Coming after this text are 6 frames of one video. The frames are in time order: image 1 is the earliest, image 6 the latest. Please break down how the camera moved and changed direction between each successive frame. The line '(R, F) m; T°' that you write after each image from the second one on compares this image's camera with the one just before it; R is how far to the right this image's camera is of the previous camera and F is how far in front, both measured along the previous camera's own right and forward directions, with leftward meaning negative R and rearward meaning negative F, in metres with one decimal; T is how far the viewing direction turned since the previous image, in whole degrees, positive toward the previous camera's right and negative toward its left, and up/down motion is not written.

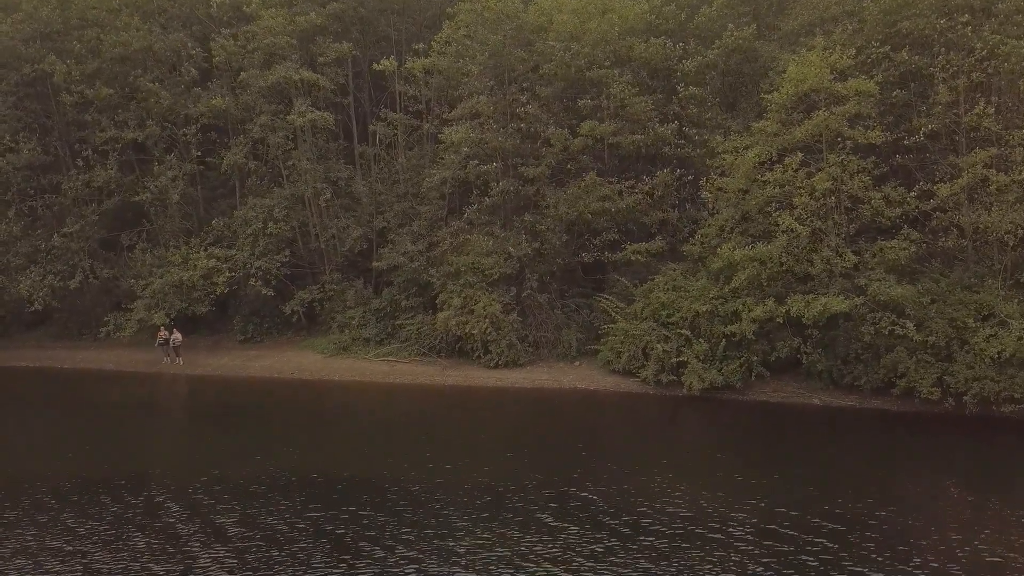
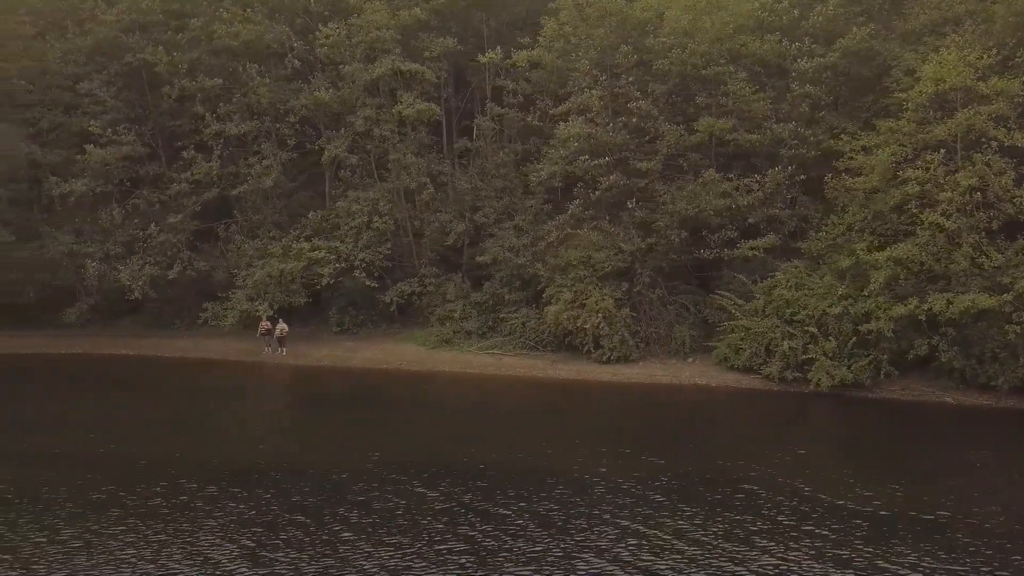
(-2.6, -0.1) m; -1°
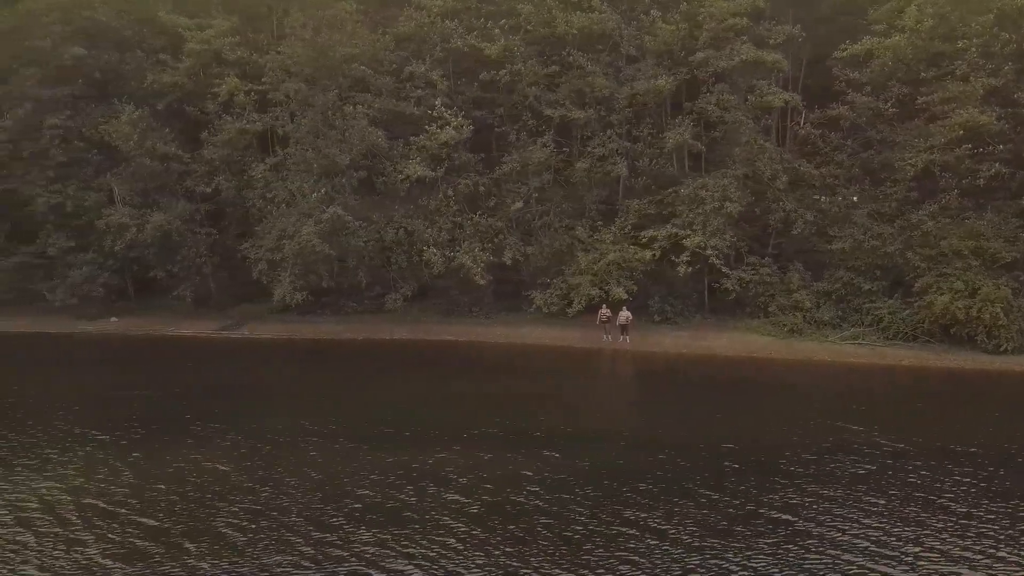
(-9.1, 0.0) m; -1°
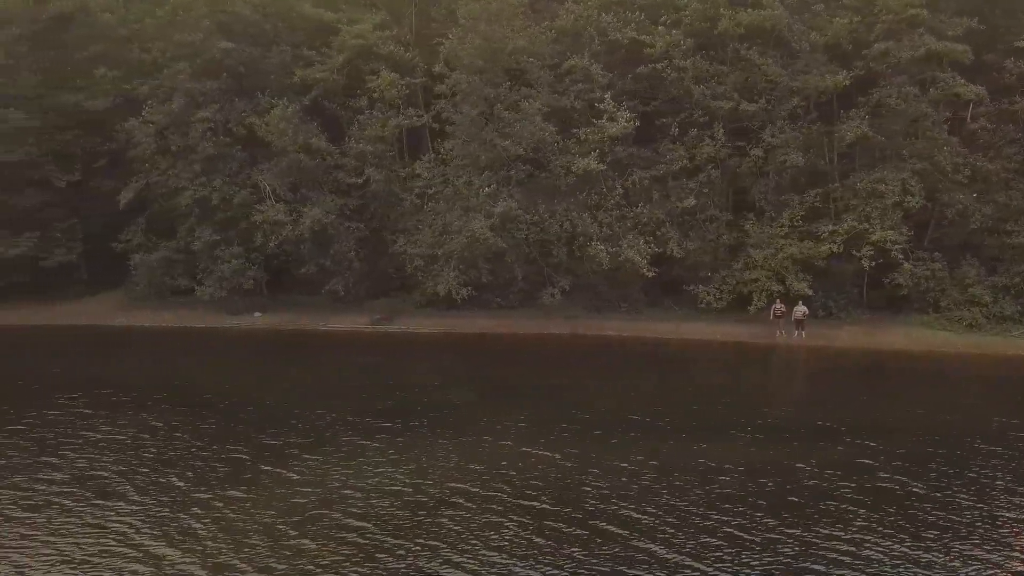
(-4.5, +0.1) m; -1°
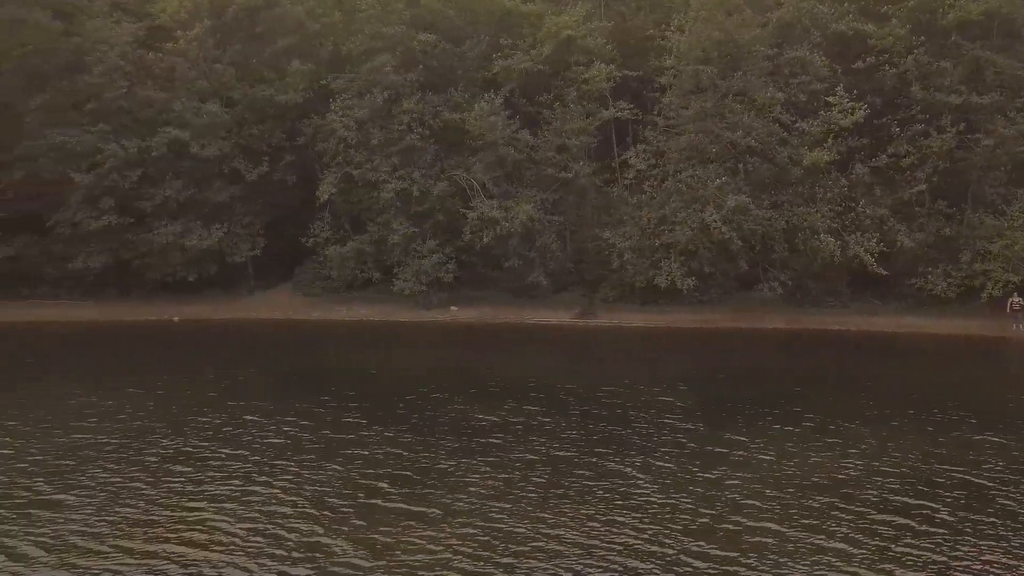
(-6.1, +0.1) m; -1°
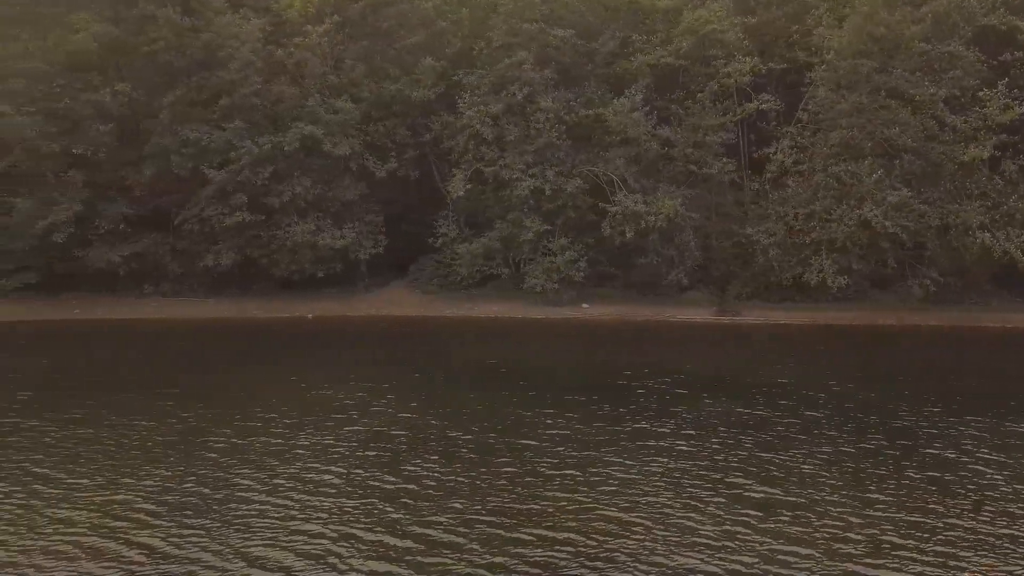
(-3.9, +0.1) m; -1°
